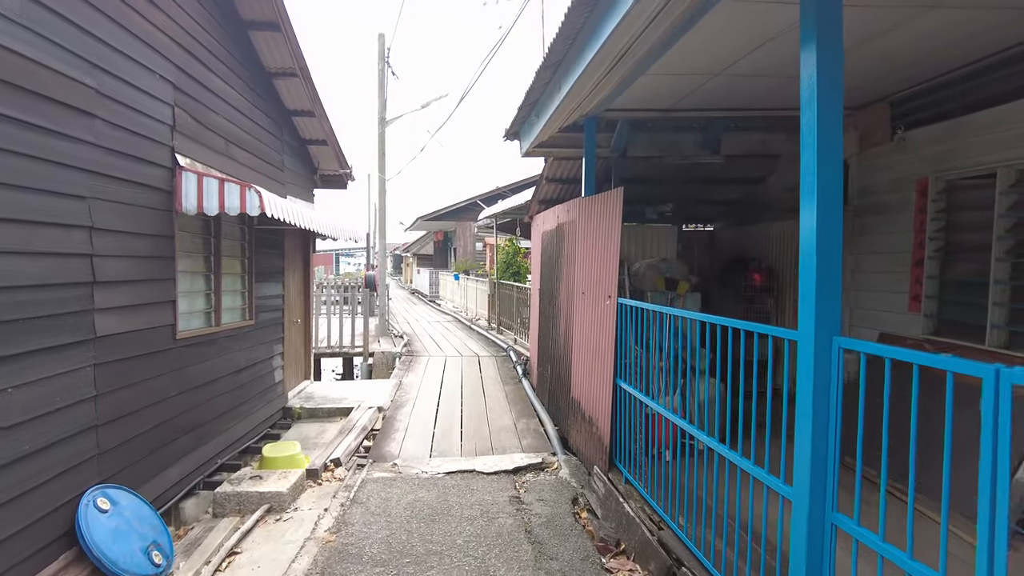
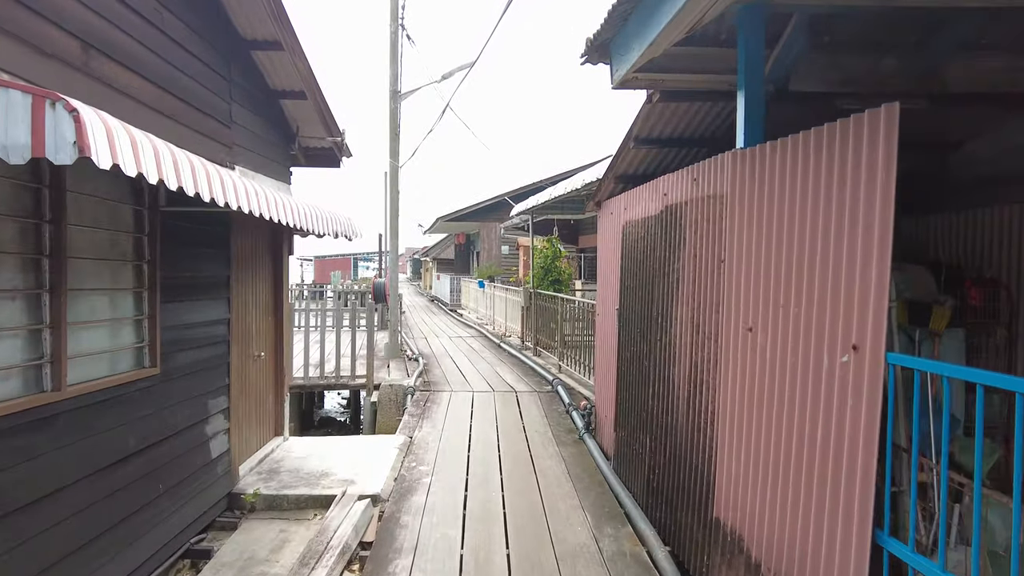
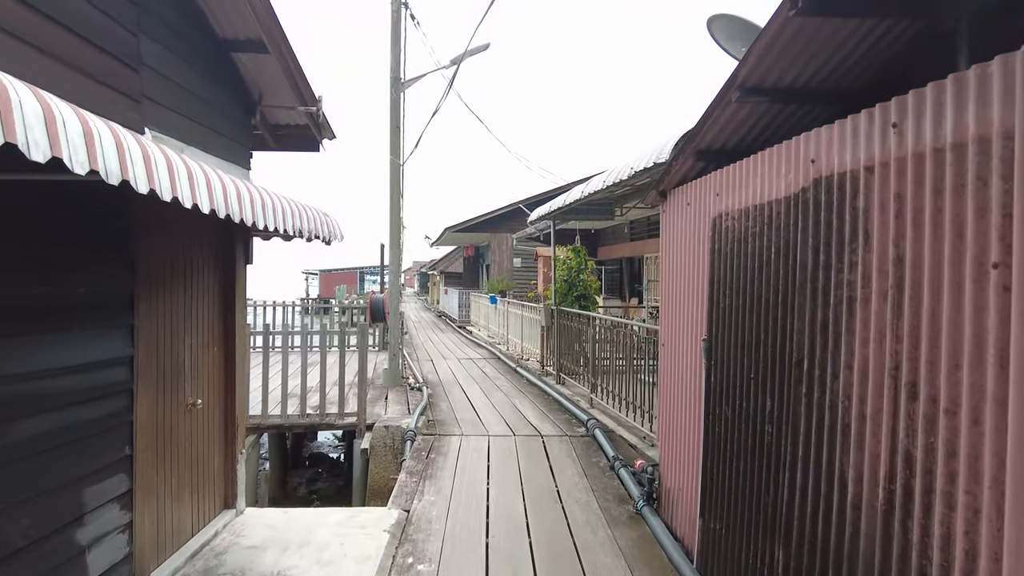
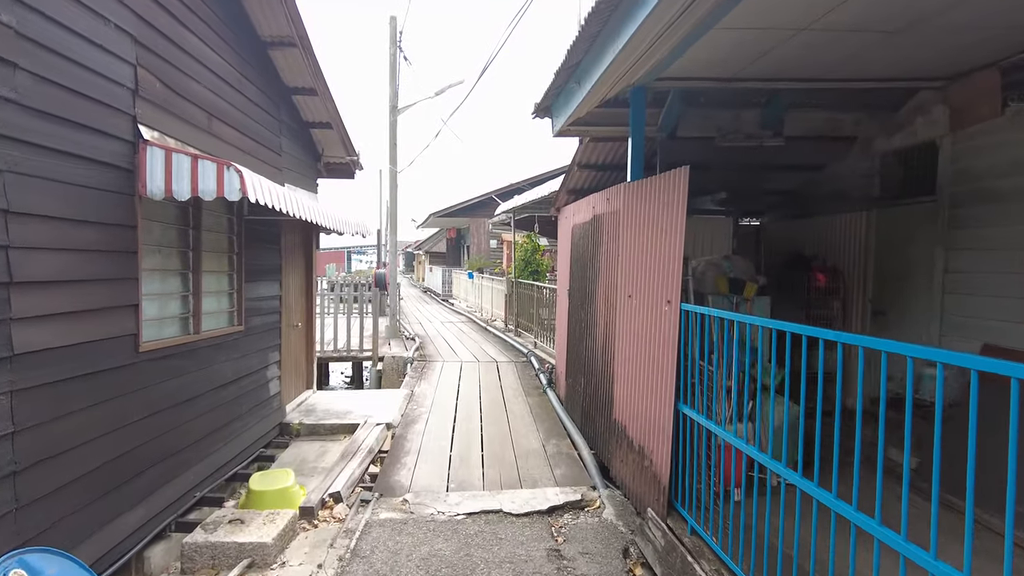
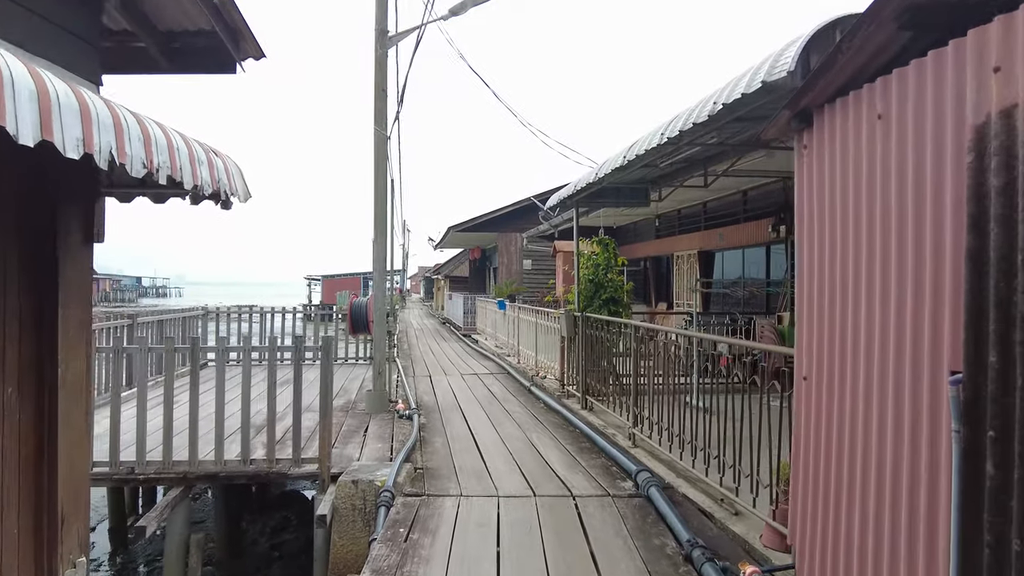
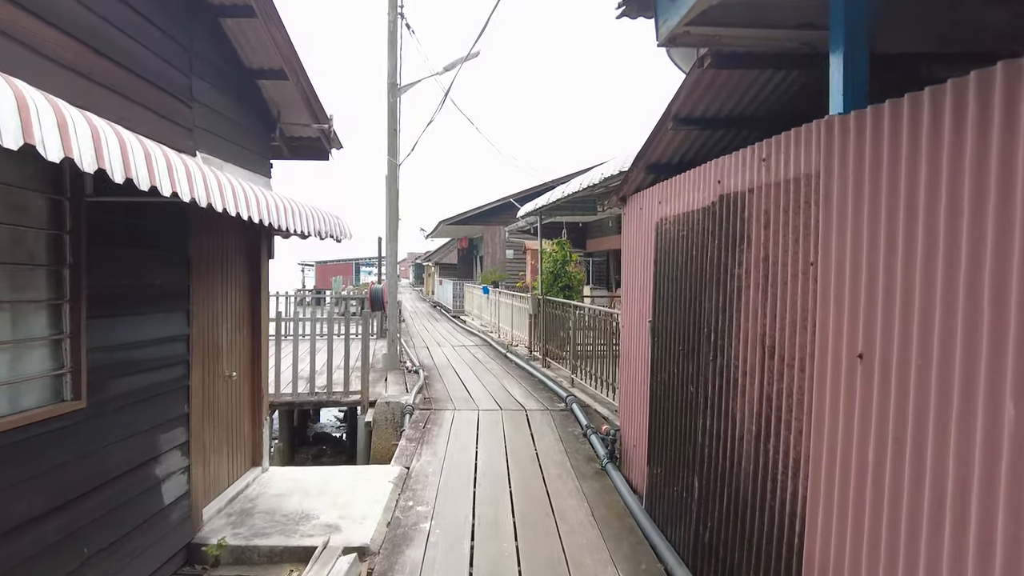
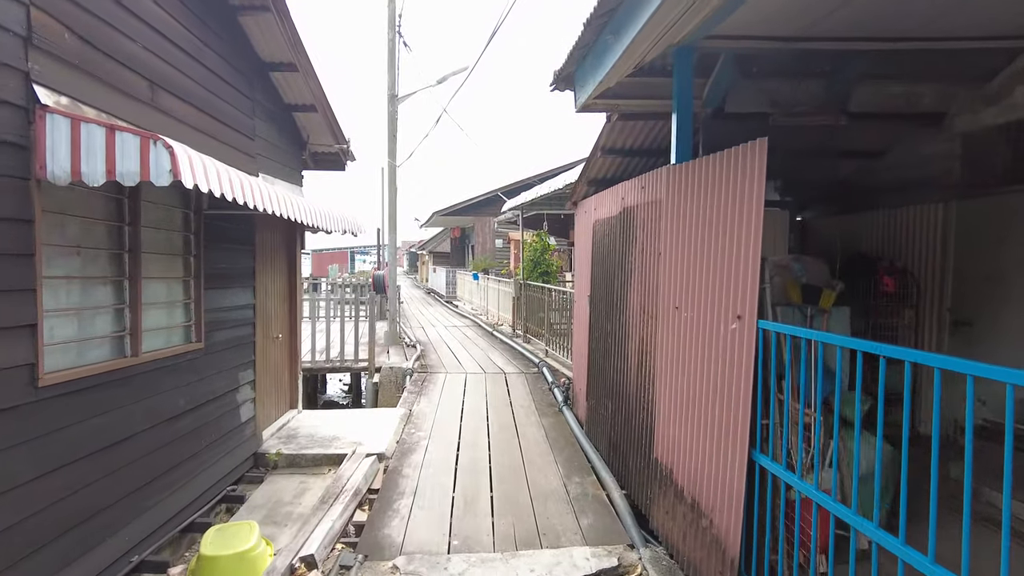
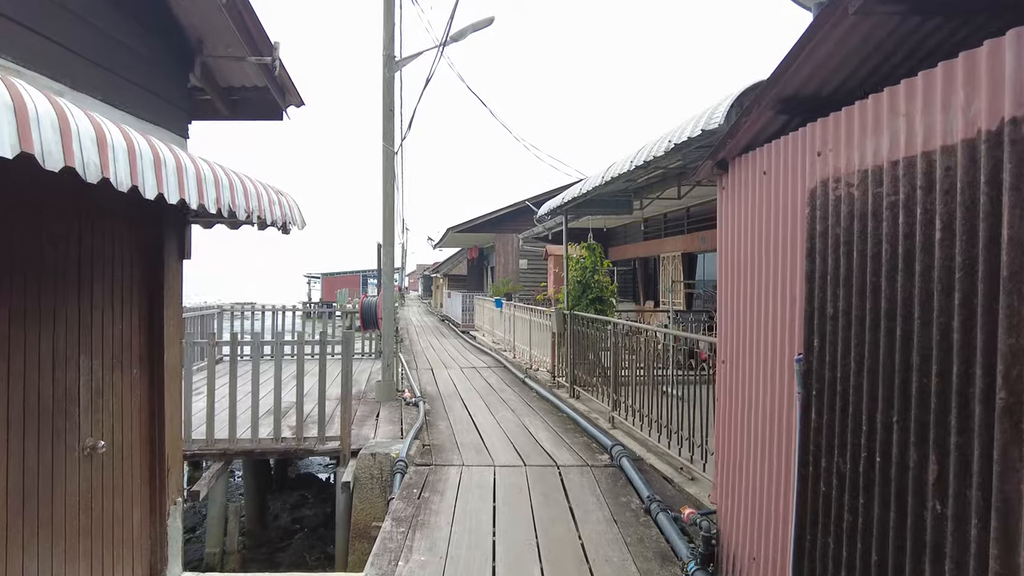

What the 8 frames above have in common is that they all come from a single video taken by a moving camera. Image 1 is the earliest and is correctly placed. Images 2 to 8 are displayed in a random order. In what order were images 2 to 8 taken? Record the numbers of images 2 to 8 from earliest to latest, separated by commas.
4, 7, 2, 6, 3, 8, 5
